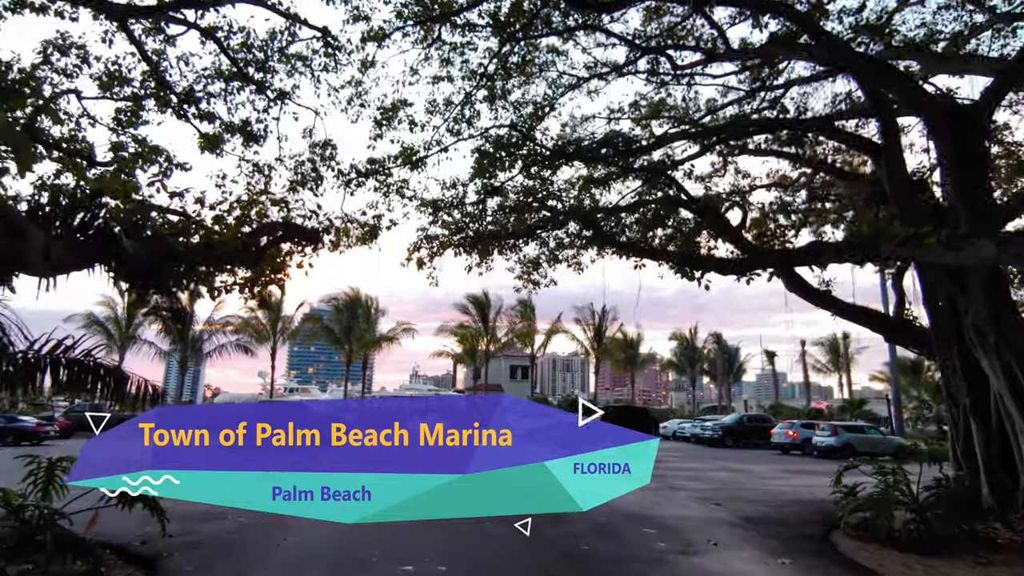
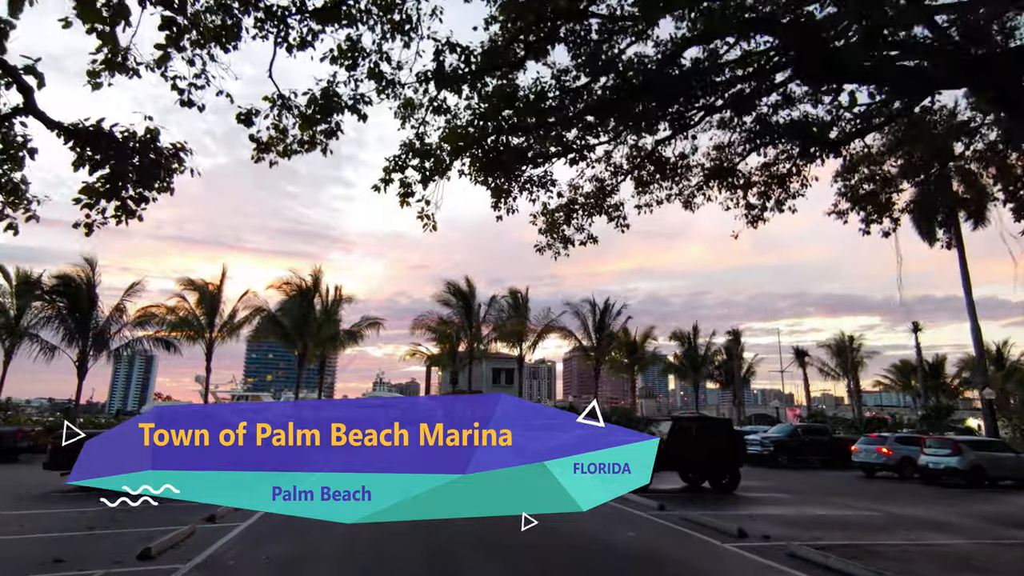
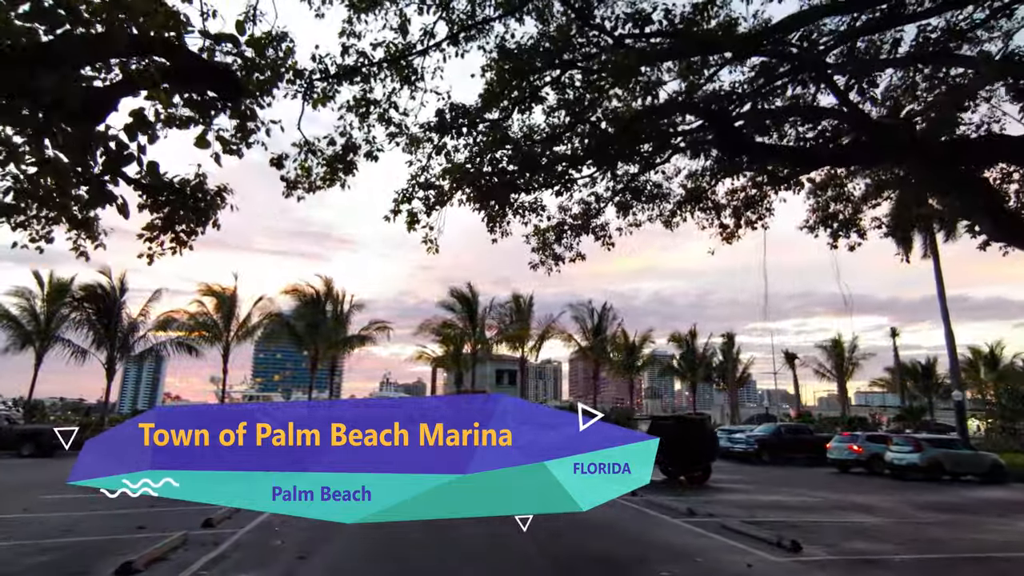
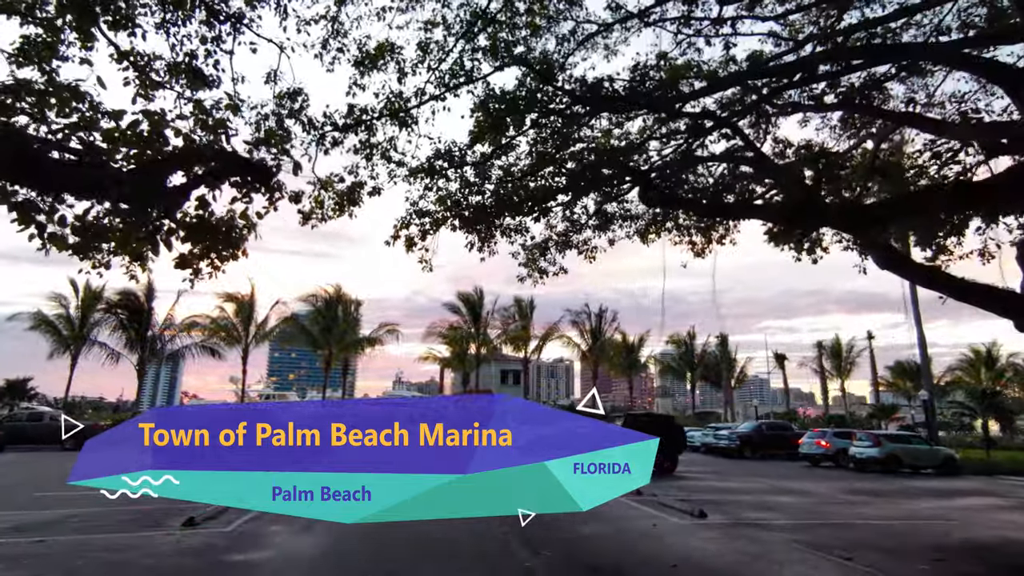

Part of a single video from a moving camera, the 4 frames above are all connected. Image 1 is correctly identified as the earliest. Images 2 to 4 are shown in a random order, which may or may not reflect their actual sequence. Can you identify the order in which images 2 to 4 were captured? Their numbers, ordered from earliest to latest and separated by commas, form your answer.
4, 3, 2
